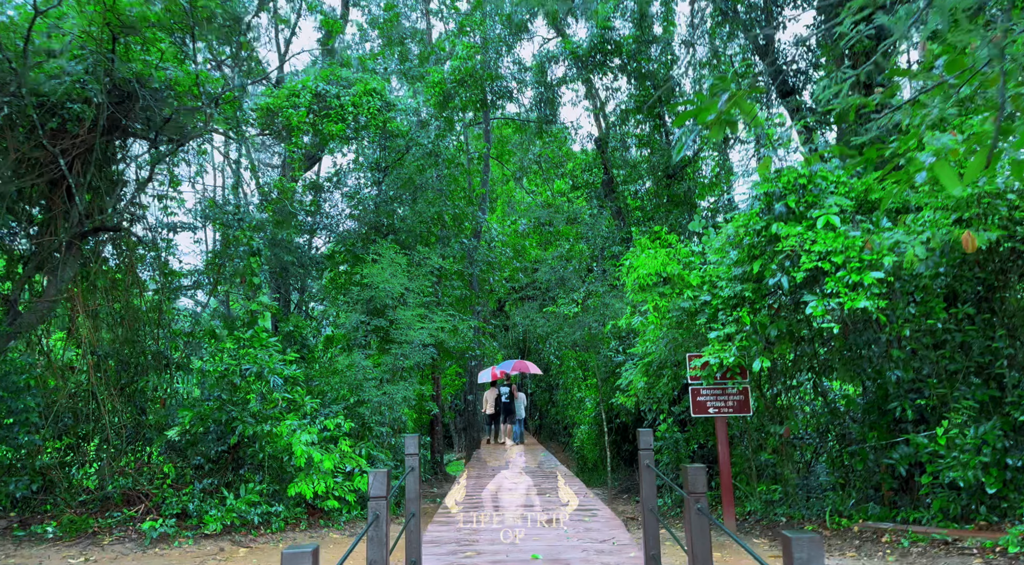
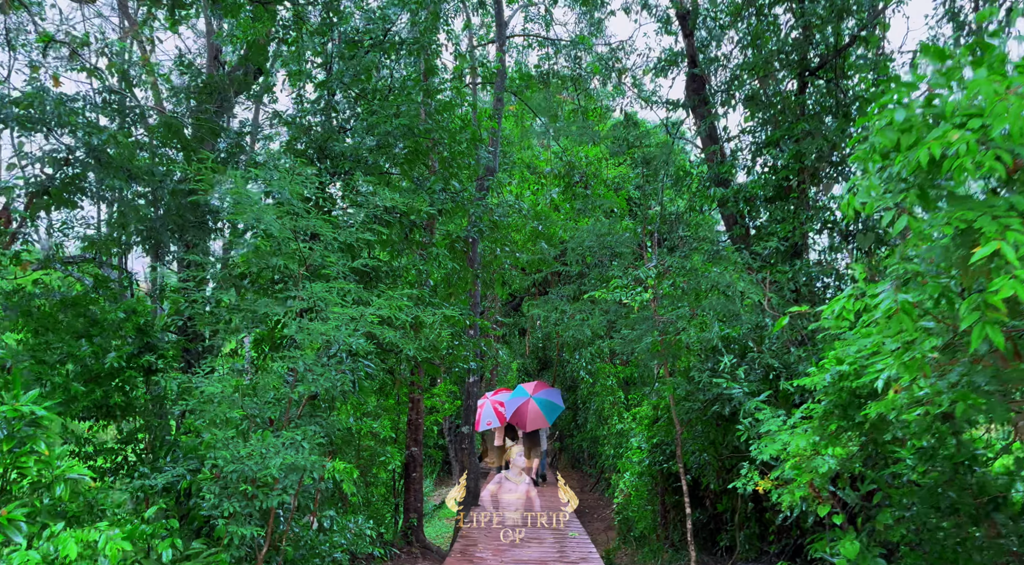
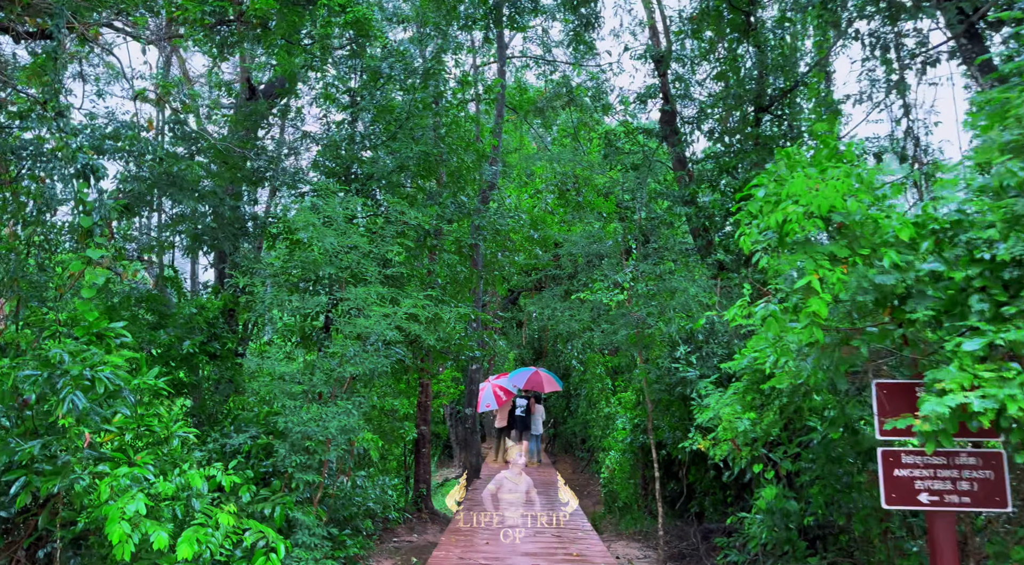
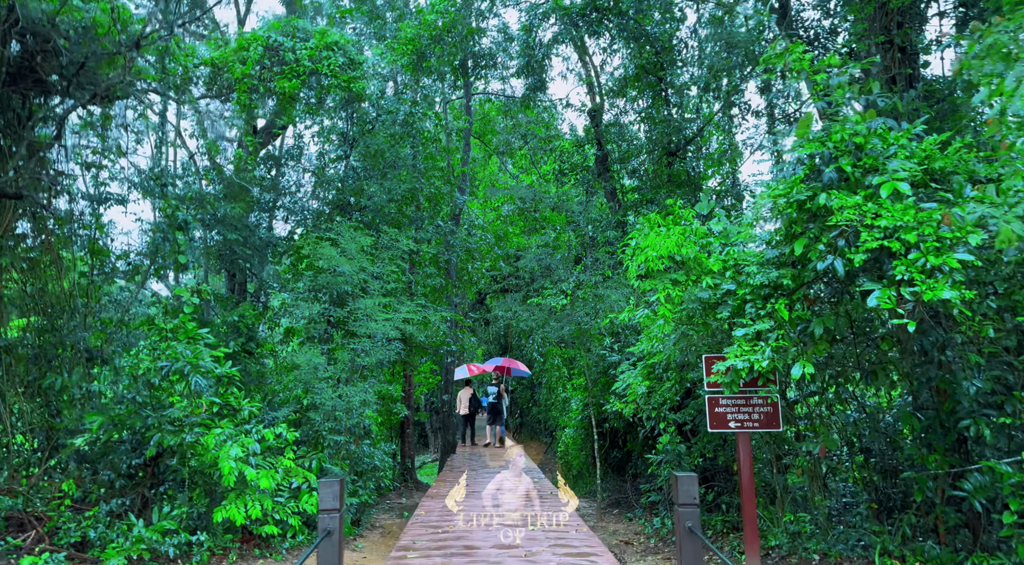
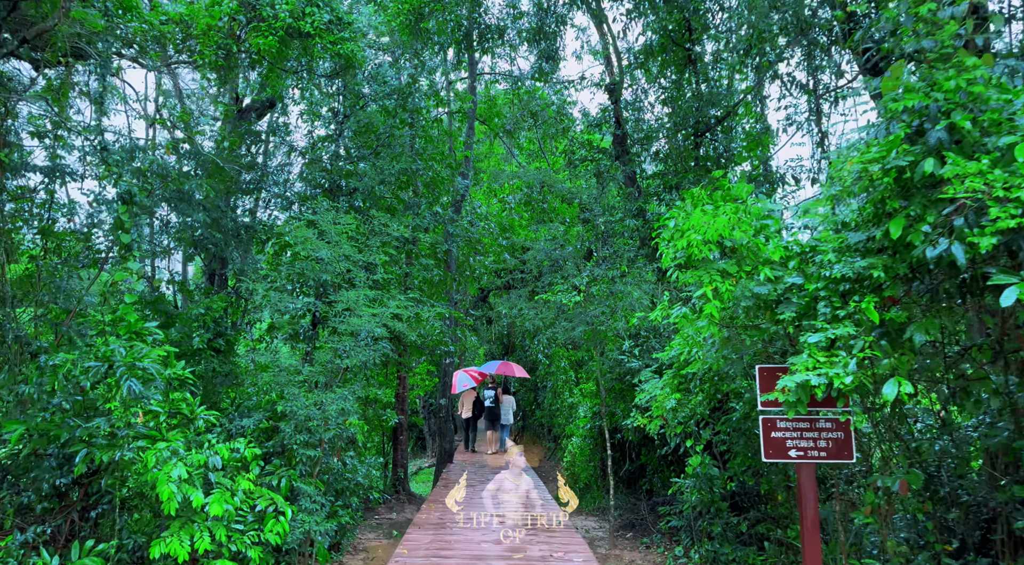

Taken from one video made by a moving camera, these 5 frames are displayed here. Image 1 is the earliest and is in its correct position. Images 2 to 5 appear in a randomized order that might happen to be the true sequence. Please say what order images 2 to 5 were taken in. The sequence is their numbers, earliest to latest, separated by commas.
4, 5, 3, 2
